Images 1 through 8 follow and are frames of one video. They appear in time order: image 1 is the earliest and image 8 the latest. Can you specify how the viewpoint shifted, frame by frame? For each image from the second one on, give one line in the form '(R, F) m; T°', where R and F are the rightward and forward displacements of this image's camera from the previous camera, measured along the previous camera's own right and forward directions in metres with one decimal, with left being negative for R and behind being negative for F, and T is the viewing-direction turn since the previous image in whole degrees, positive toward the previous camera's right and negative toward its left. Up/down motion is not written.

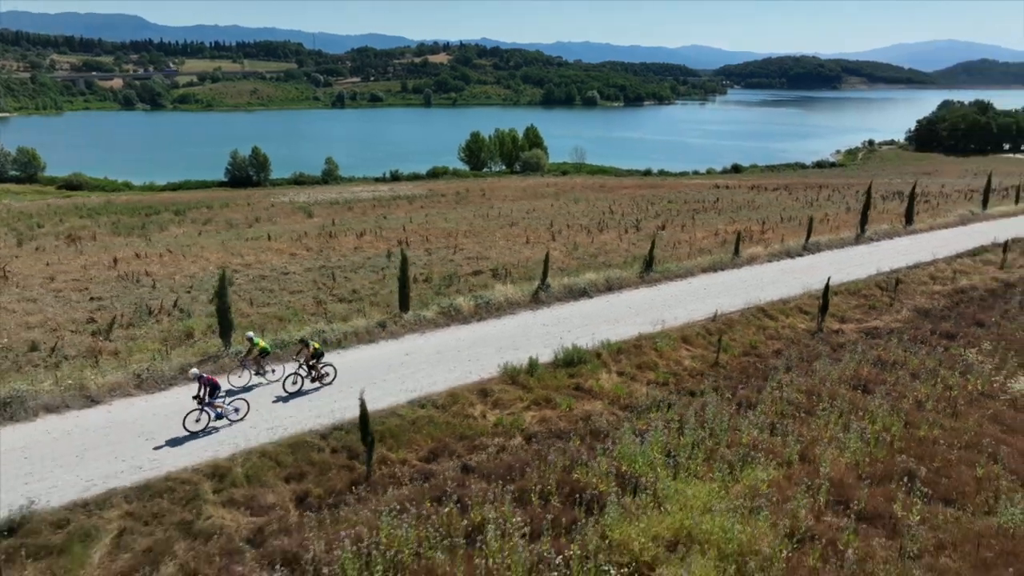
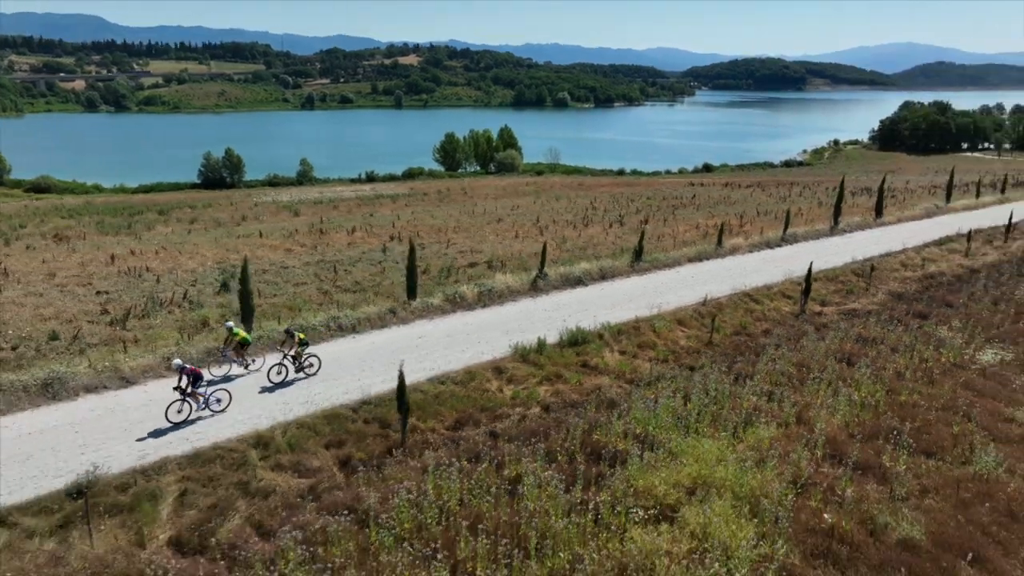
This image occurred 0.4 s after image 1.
(-0.9, -1.0) m; +2°
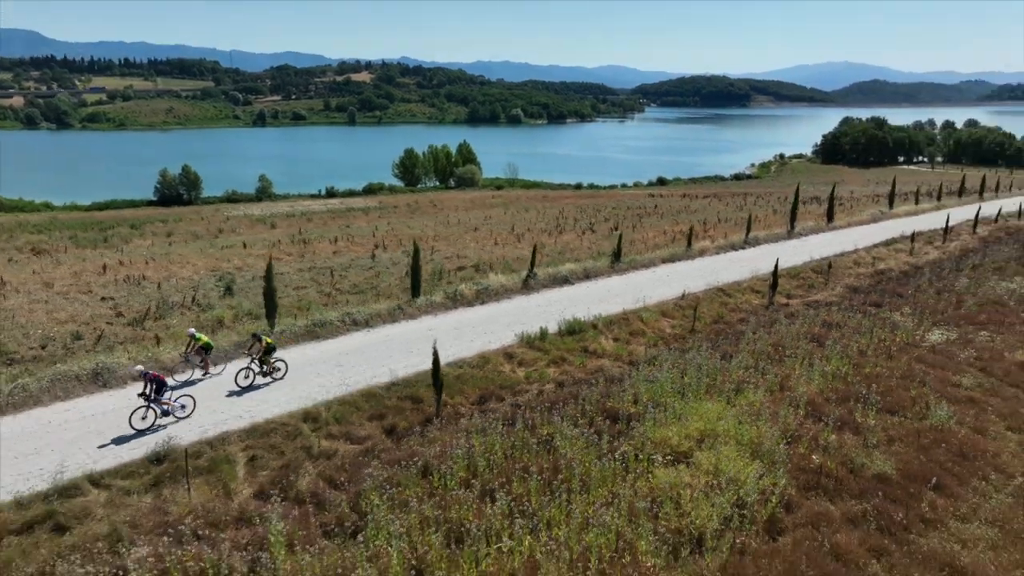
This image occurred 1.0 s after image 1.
(-1.3, -1.6) m; +4°
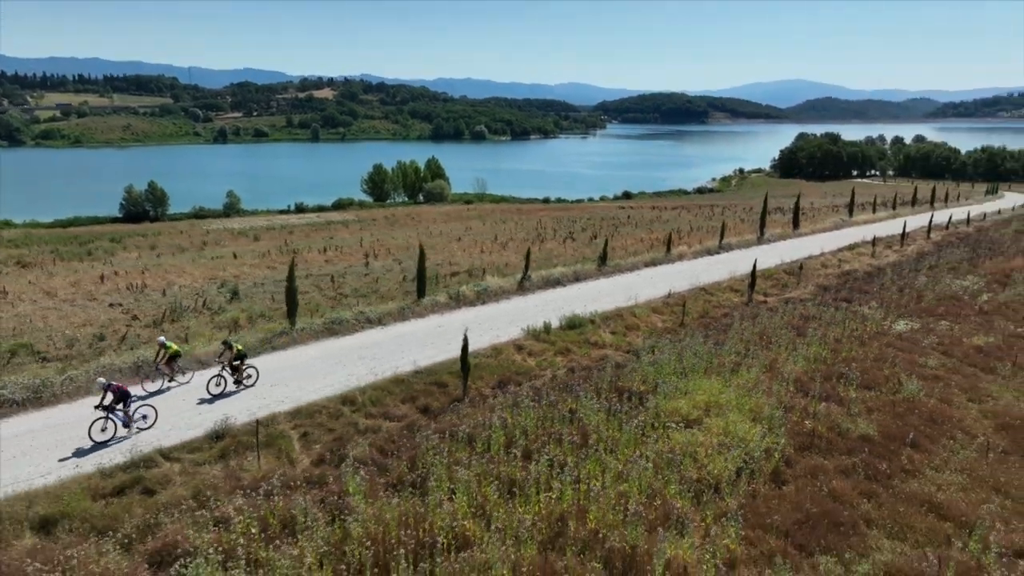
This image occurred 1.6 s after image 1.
(-1.2, -1.4) m; +3°
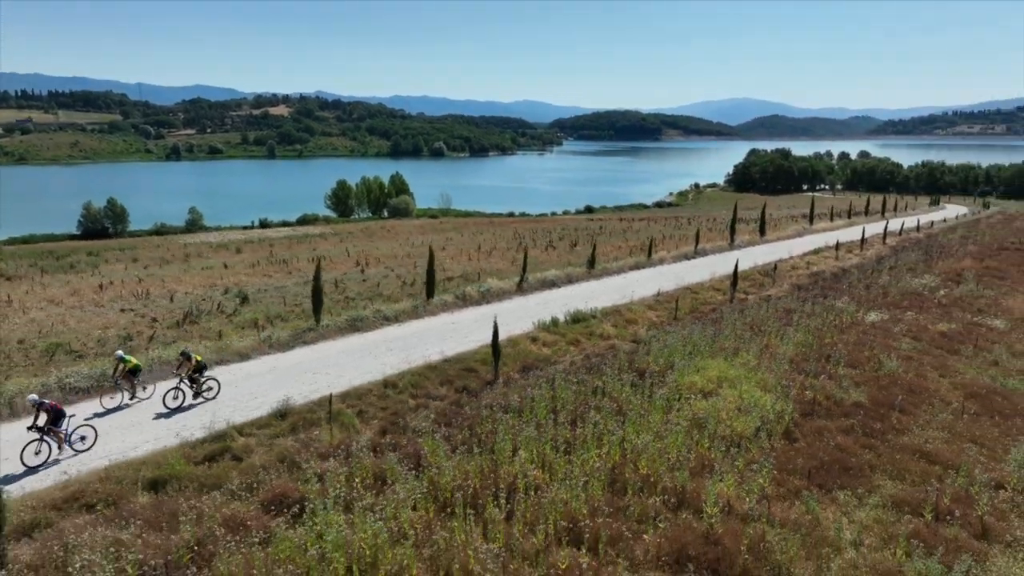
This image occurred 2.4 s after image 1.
(-1.6, -1.4) m; +3°
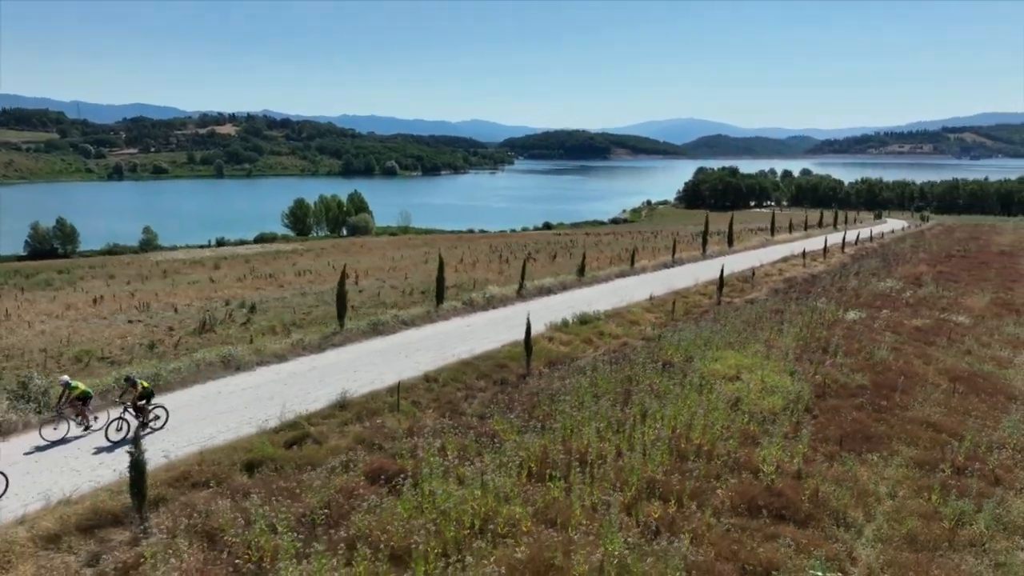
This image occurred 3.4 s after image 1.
(-2.0, -1.1) m; +4°
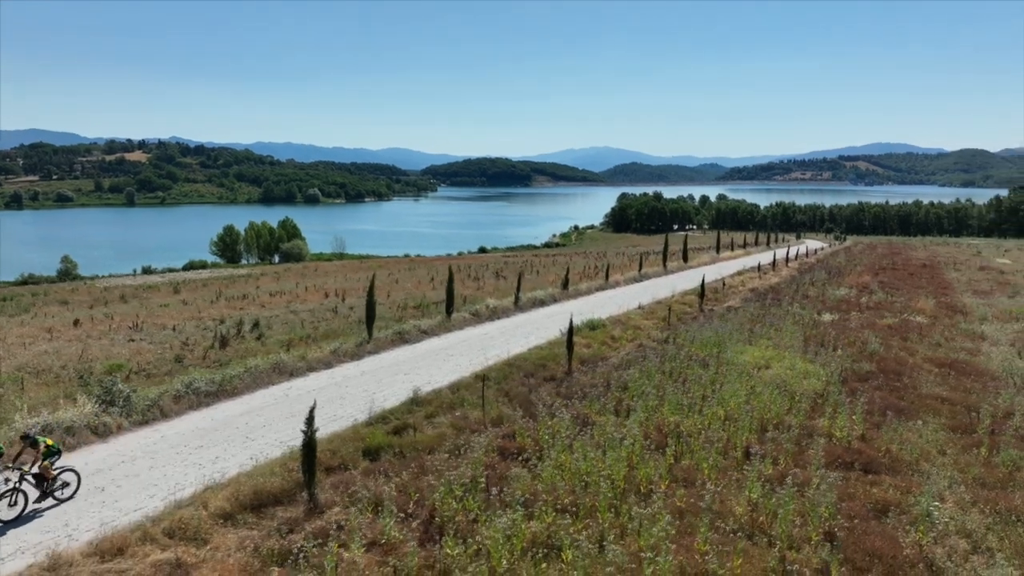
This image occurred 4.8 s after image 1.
(-3.2, -0.9) m; +6°
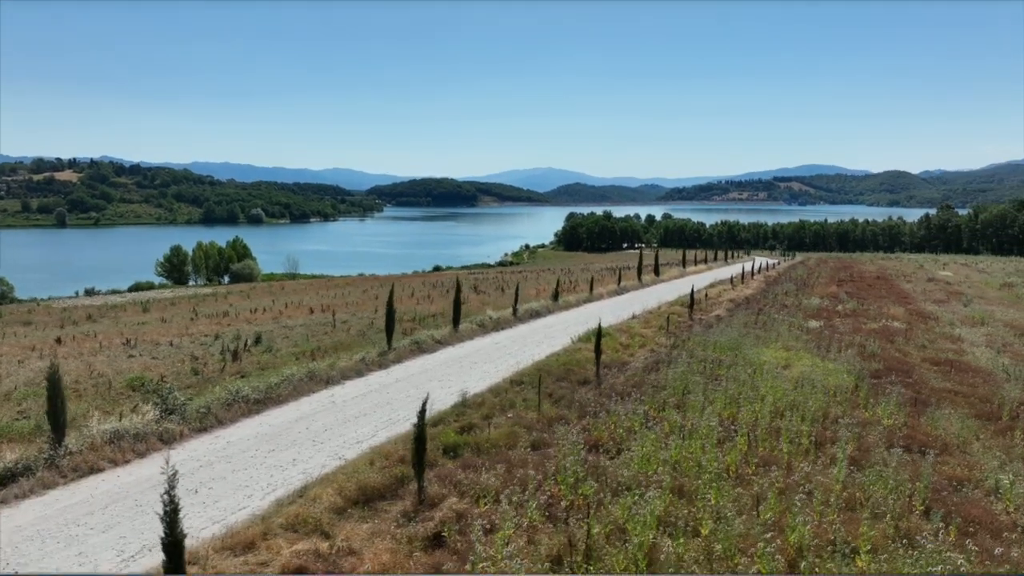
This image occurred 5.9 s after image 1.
(-2.3, -0.3) m; +4°
